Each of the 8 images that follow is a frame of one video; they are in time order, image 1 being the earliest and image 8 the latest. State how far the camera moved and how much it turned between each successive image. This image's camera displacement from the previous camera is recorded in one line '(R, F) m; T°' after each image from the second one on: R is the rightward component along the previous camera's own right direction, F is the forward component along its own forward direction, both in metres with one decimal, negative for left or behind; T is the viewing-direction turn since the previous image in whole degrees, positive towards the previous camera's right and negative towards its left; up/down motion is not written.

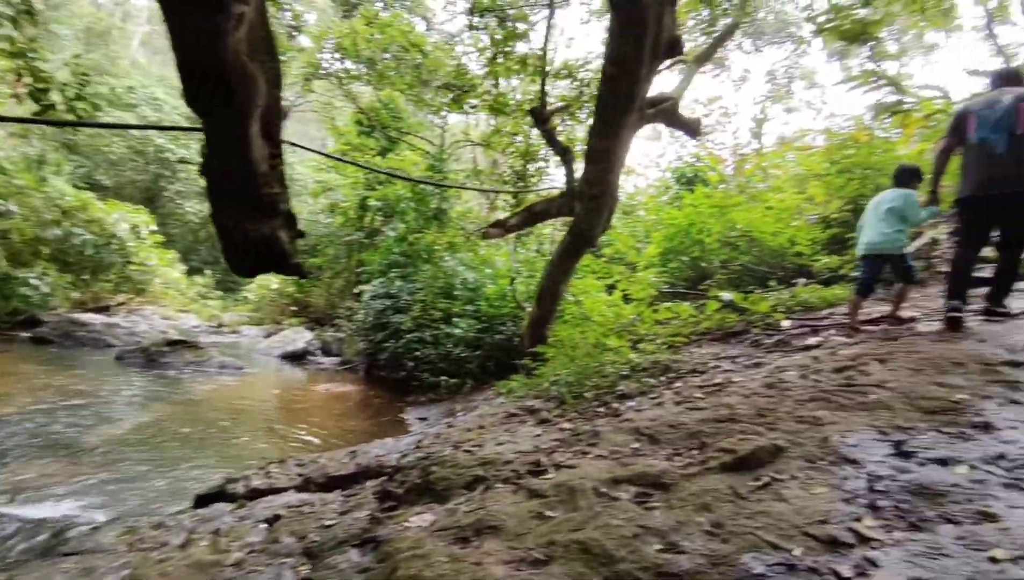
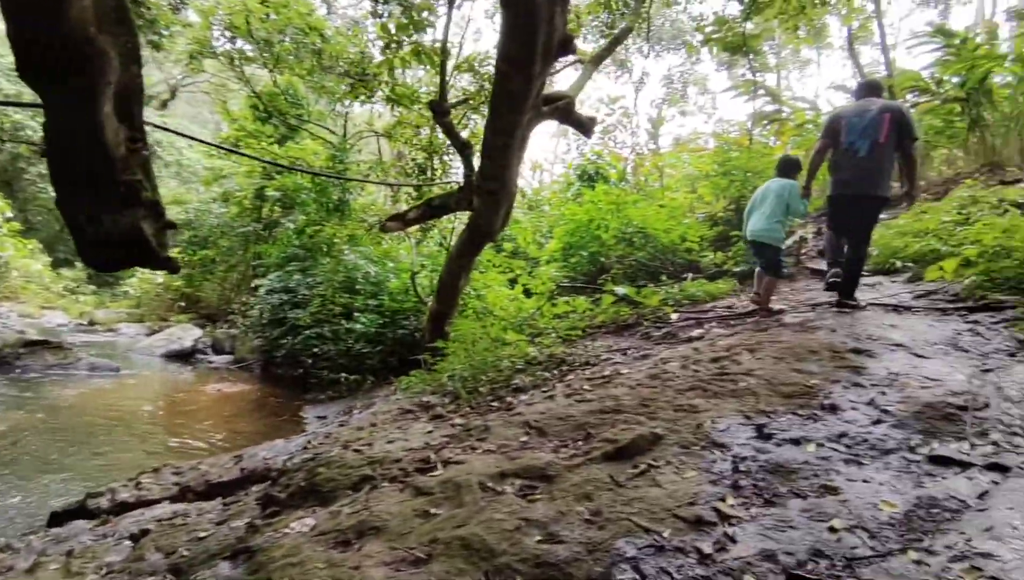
(+0.1, 0.0) m; +9°
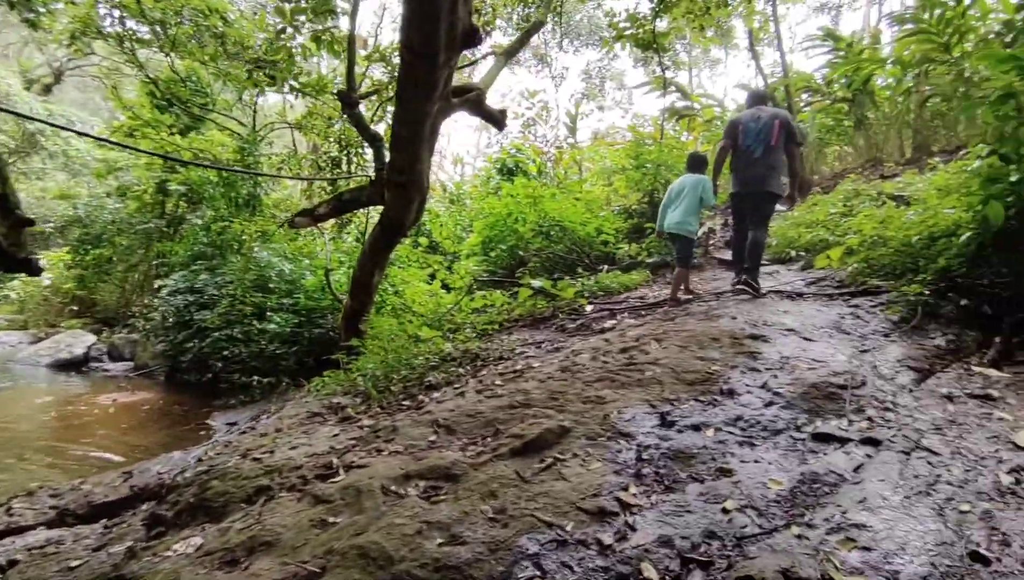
(+0.1, 0.0) m; +7°
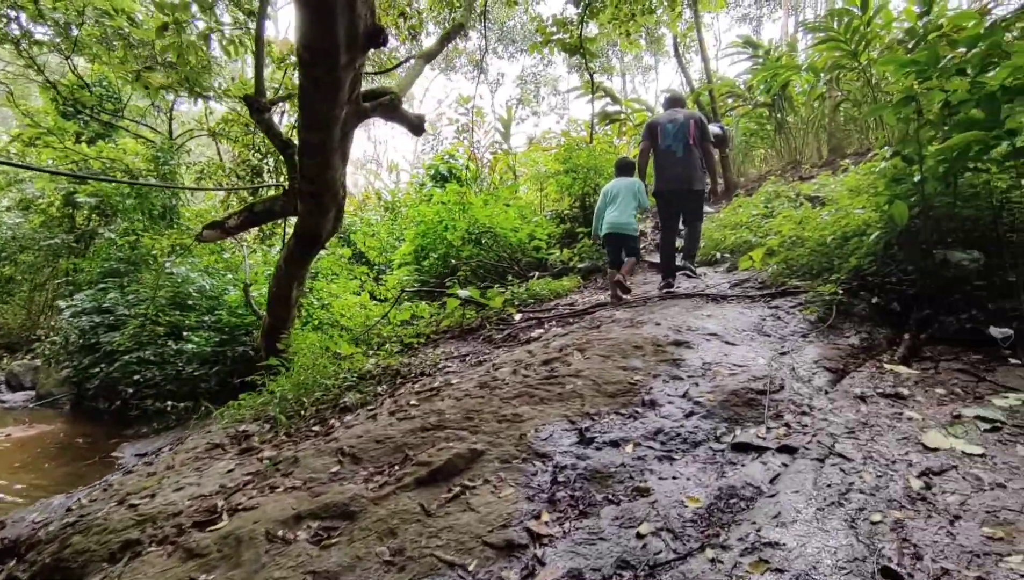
(+0.2, +0.2) m; +5°
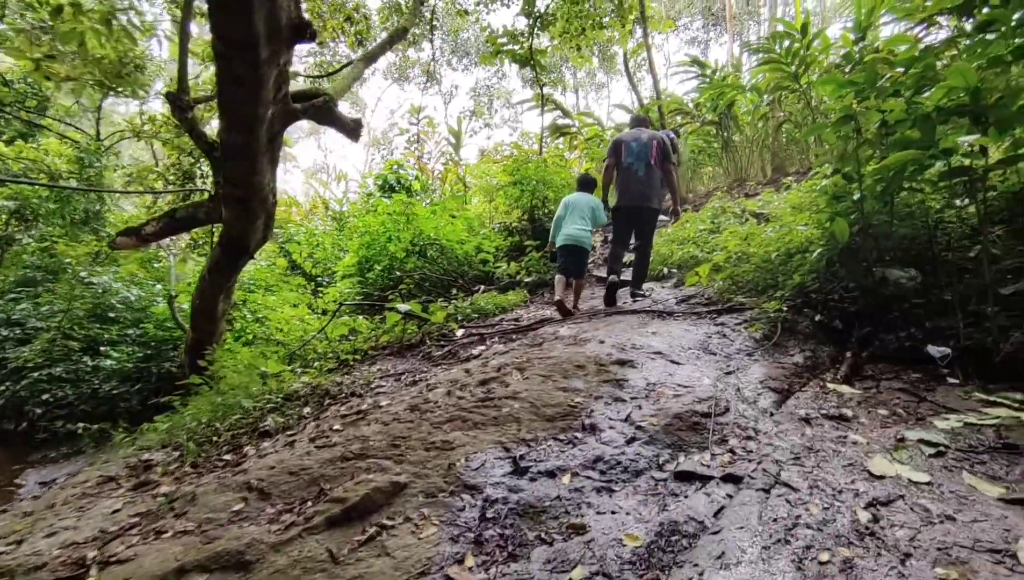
(+0.1, +0.2) m; +4°
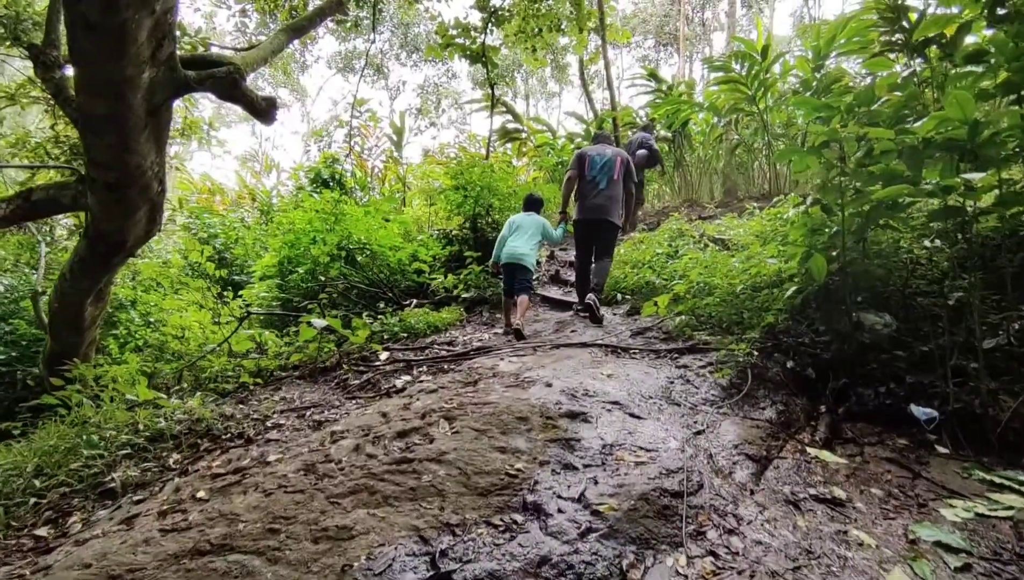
(0.0, +0.6) m; +6°
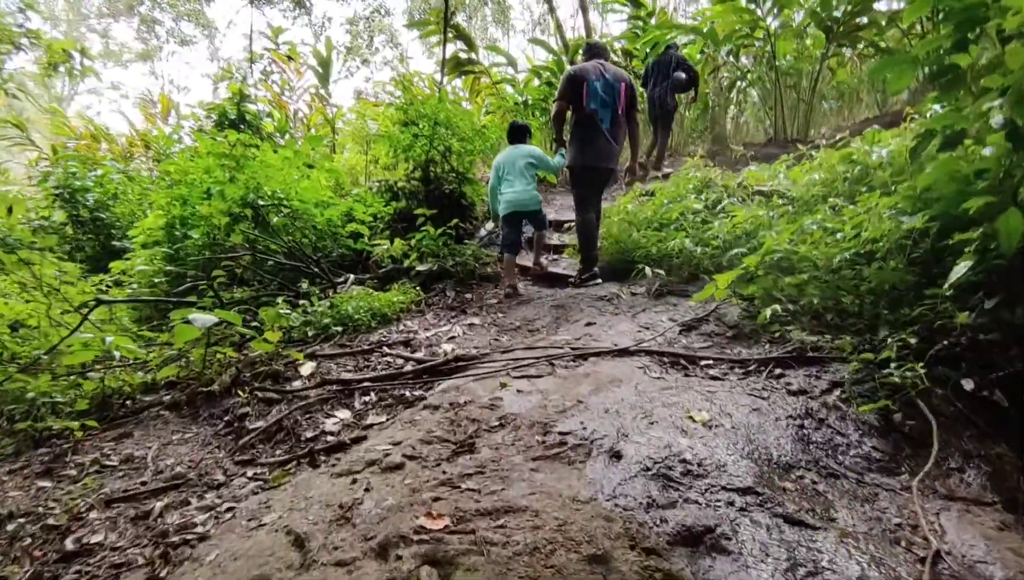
(-0.3, +1.5) m; +6°
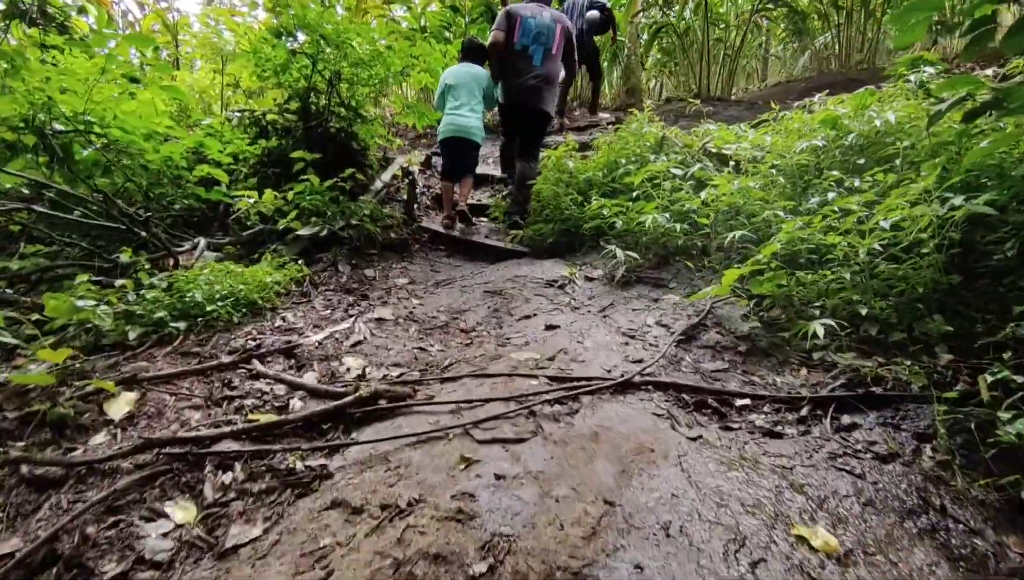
(-0.2, +1.0) m; +12°
